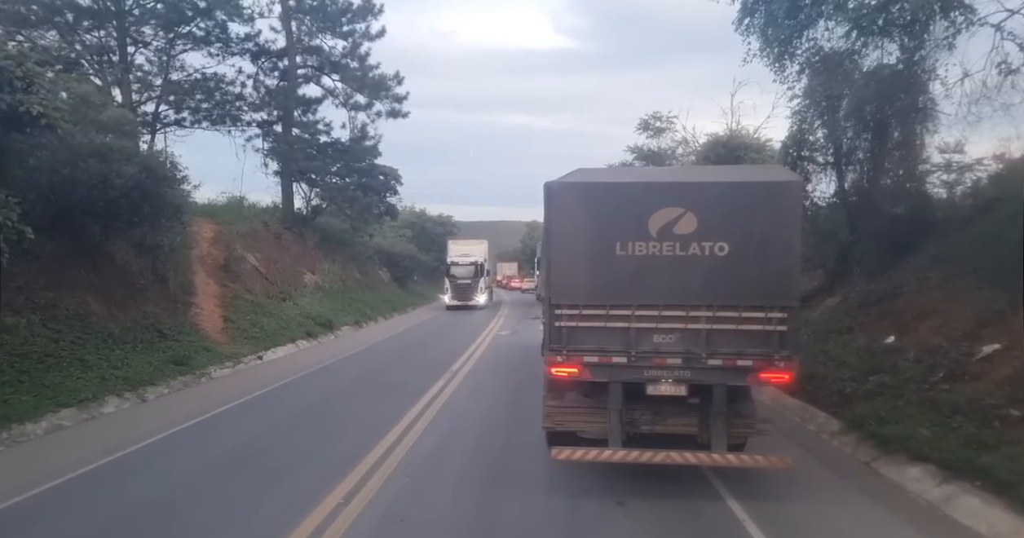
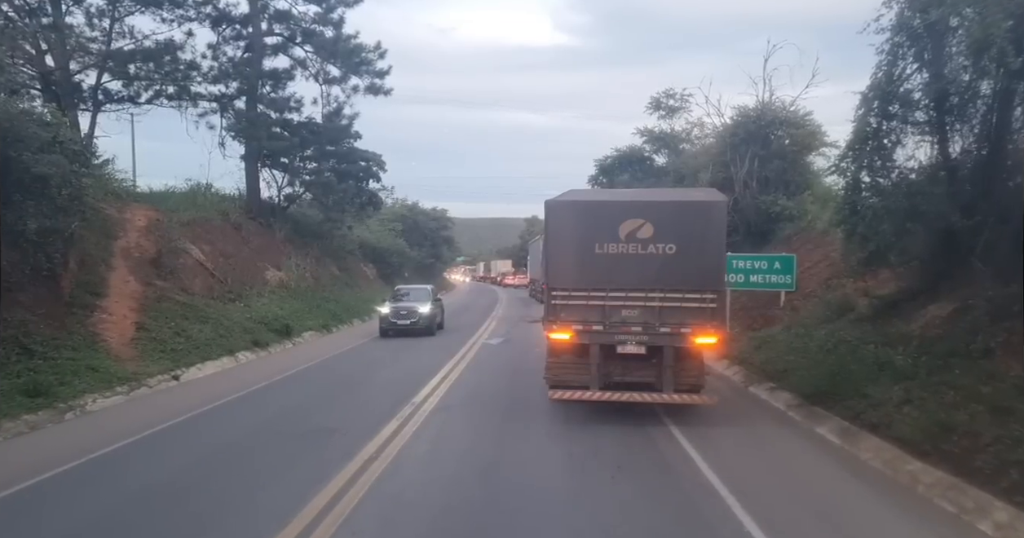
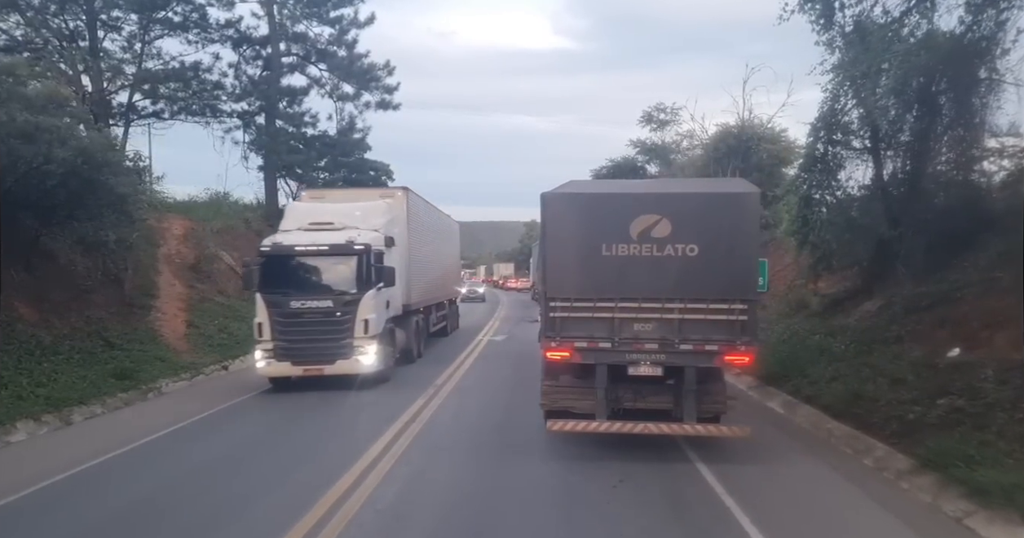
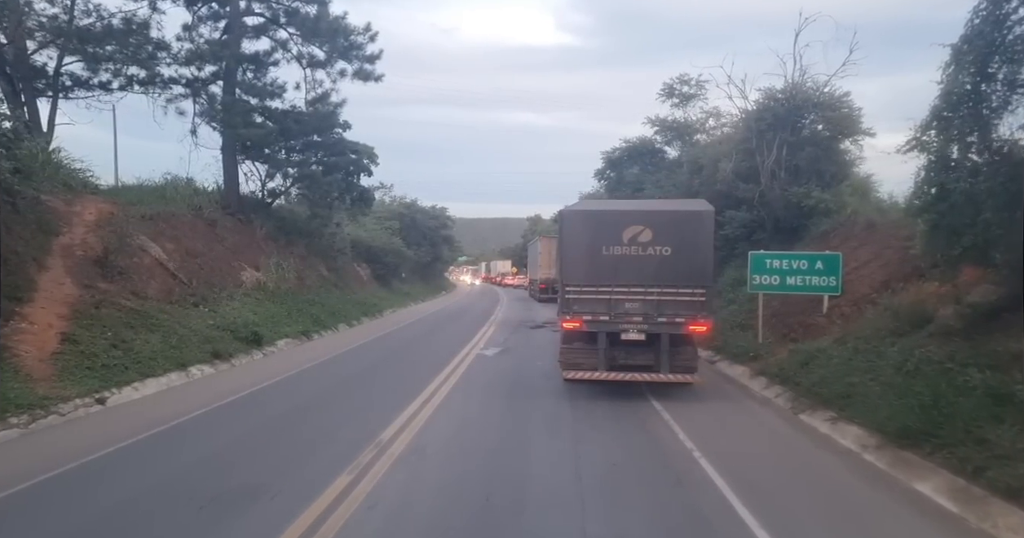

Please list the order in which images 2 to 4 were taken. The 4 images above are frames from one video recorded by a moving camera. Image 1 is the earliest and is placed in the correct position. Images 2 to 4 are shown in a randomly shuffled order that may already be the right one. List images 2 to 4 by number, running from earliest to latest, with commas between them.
3, 2, 4
